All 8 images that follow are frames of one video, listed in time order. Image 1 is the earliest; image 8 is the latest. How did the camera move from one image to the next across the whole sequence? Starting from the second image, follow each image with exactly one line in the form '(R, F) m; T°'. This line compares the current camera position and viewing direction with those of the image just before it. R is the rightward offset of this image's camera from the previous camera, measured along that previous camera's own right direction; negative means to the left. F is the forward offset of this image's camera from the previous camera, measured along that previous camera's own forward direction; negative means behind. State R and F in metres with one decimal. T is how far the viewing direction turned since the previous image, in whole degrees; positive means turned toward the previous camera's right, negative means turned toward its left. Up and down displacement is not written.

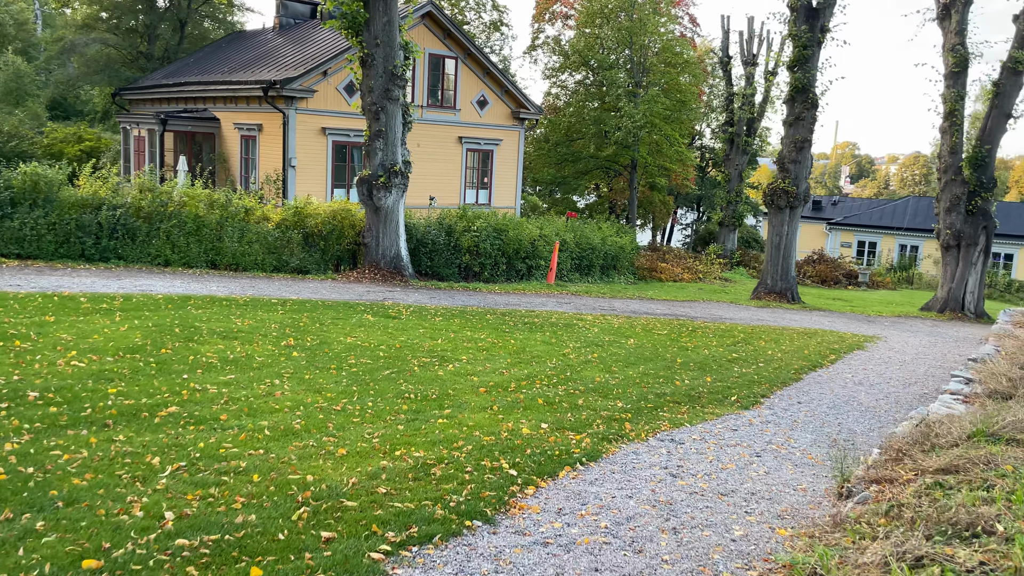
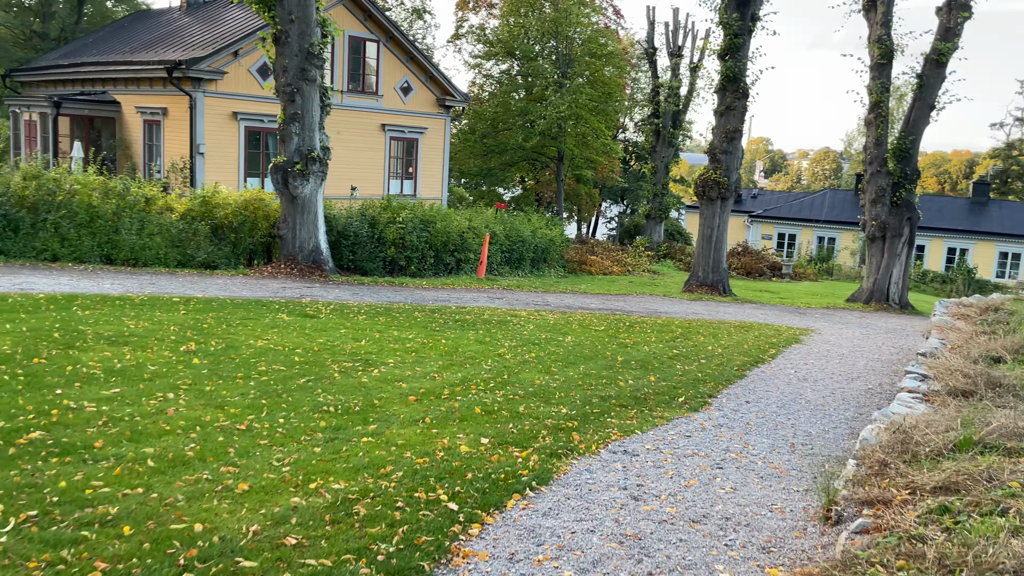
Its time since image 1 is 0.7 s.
(-0.1, +0.9) m; +5°
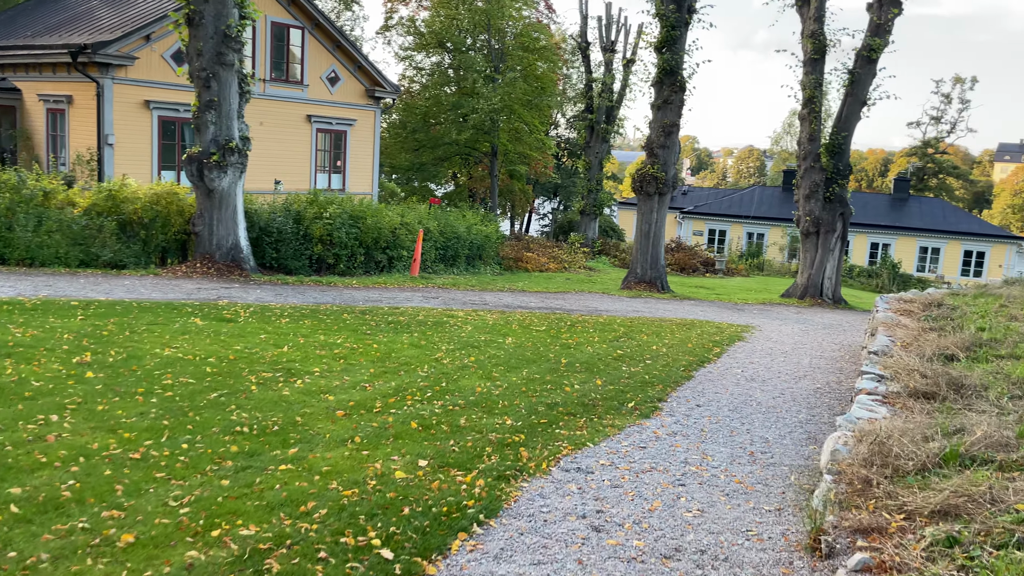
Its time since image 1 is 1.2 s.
(-0.1, +0.7) m; +5°
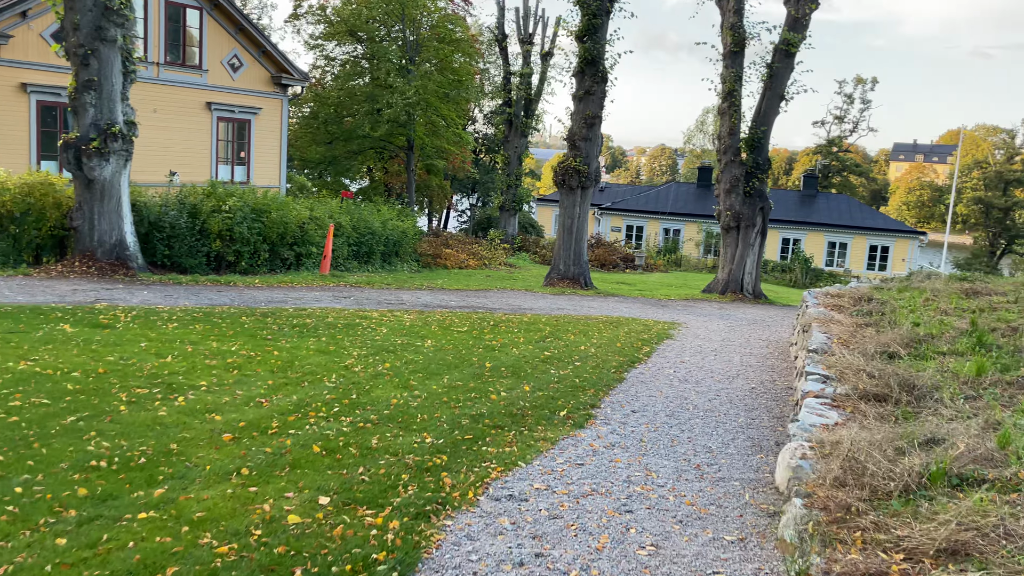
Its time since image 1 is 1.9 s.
(0.0, +0.9) m; +6°
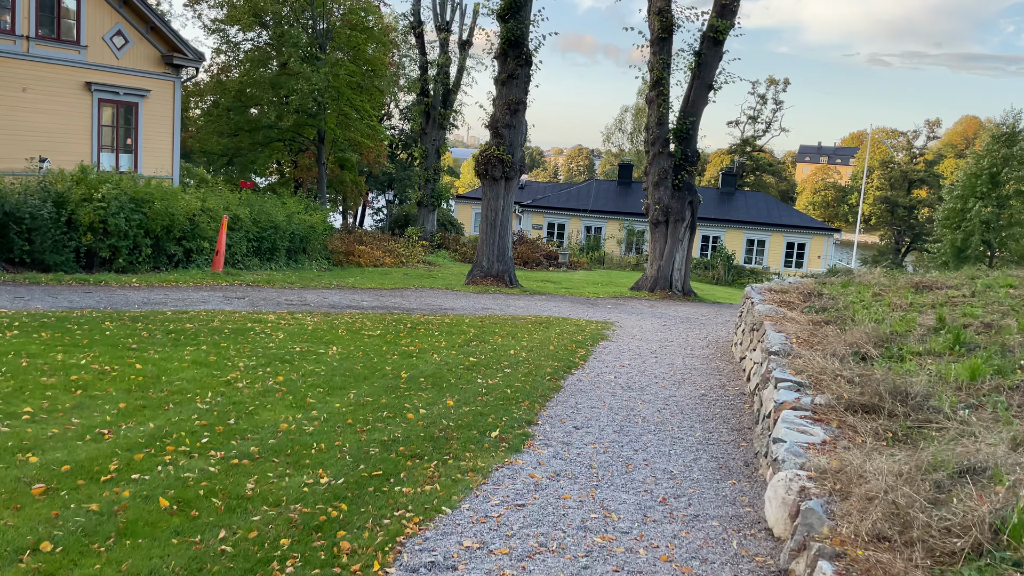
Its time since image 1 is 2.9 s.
(0.0, +1.4) m; +6°
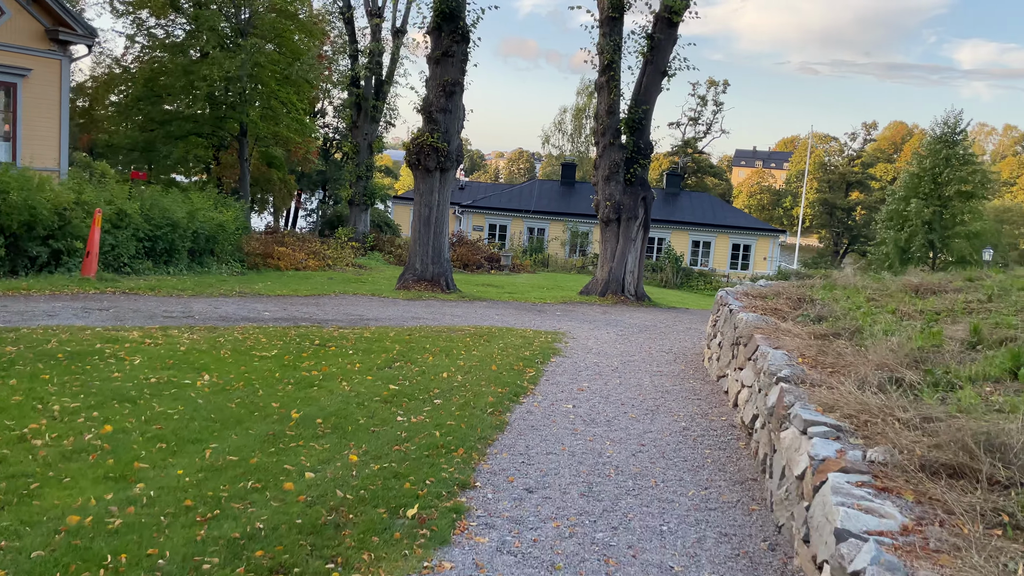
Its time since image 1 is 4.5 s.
(+0.1, +2.0) m; +4°
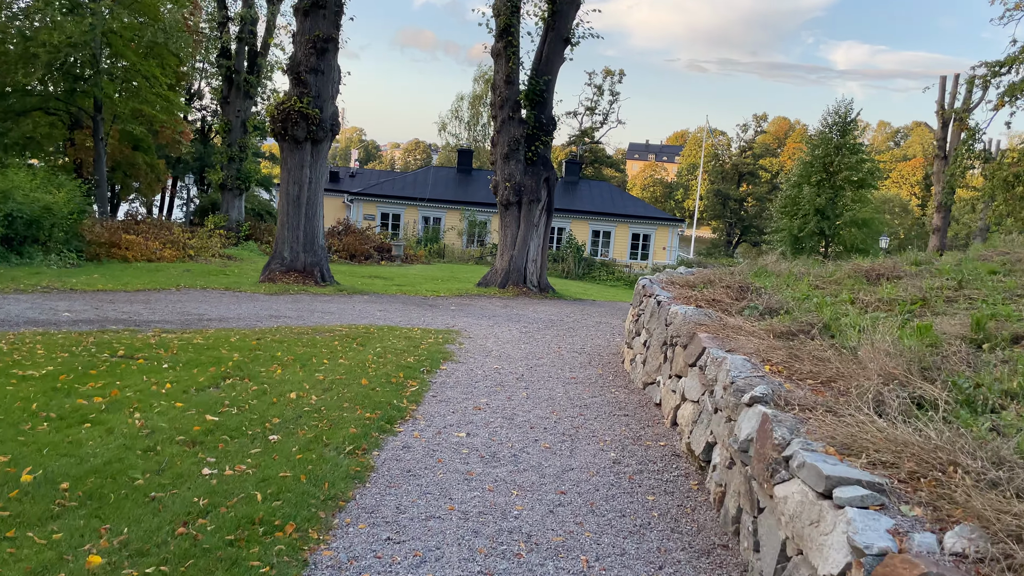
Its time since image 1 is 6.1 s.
(+0.2, +2.0) m; +7°
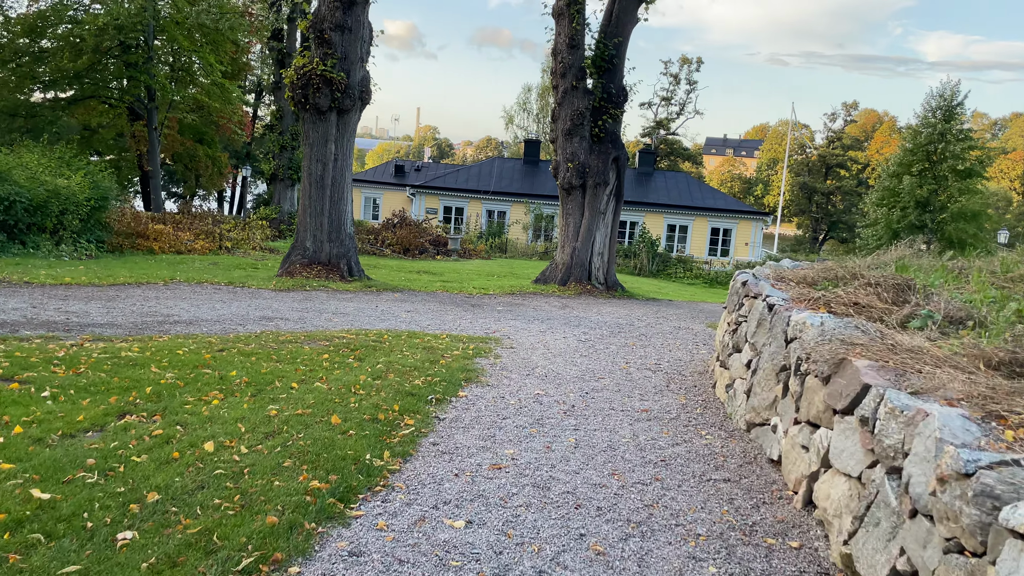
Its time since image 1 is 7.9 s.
(+0.2, +2.2) m; -5°
